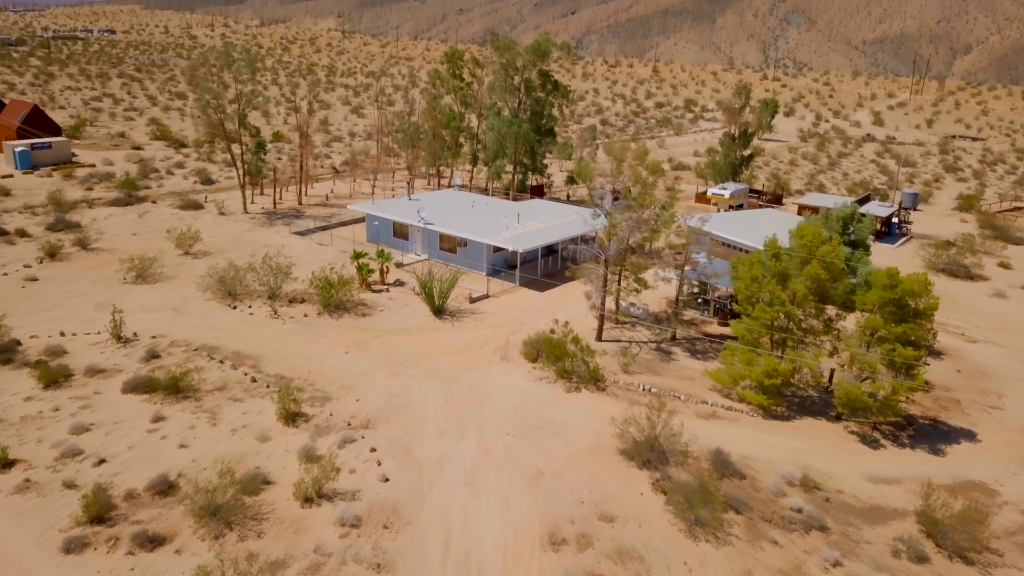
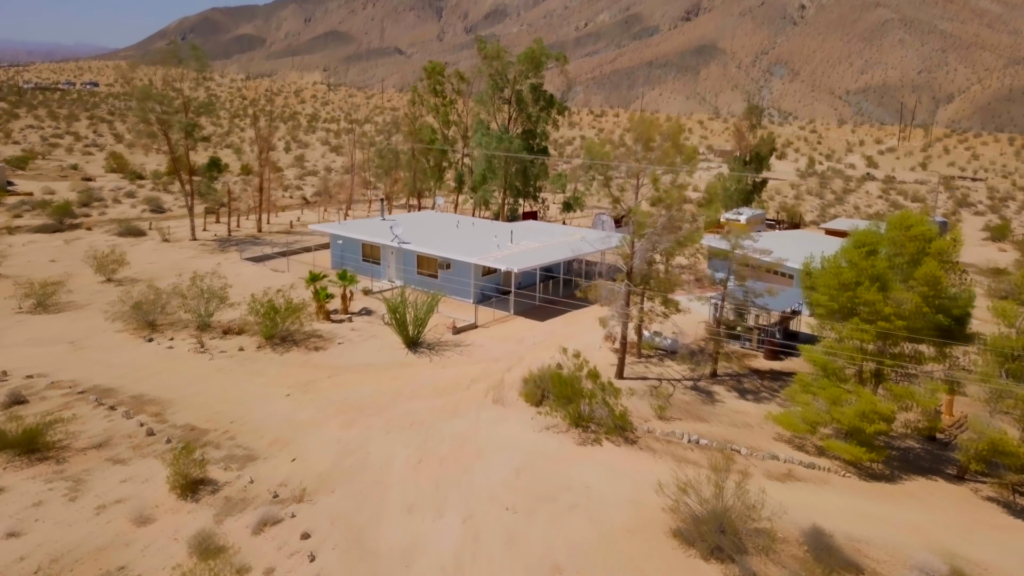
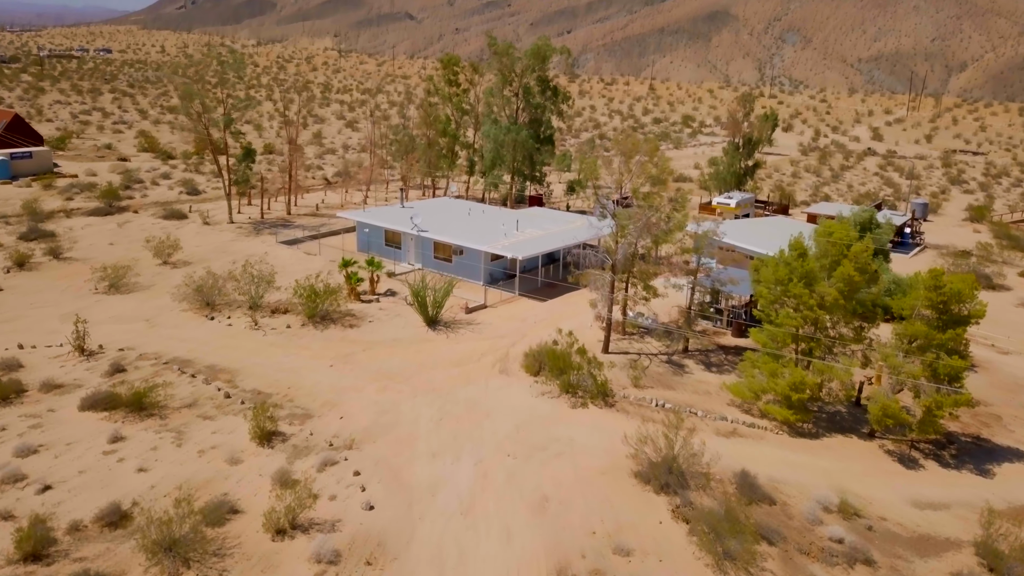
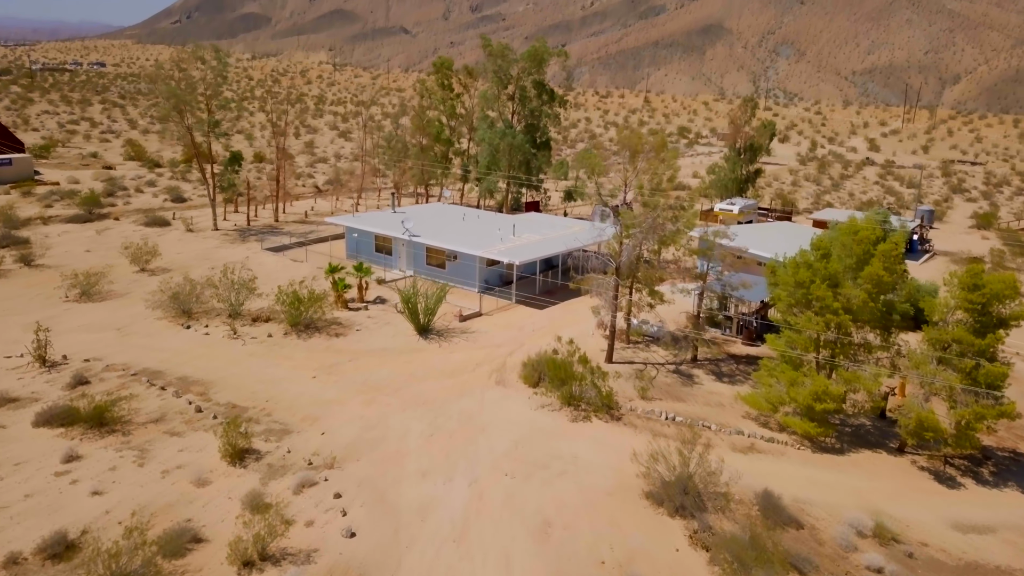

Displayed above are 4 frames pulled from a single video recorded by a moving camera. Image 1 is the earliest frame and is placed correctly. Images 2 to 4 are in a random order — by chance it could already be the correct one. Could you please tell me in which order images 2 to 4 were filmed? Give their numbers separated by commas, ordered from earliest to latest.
3, 4, 2
